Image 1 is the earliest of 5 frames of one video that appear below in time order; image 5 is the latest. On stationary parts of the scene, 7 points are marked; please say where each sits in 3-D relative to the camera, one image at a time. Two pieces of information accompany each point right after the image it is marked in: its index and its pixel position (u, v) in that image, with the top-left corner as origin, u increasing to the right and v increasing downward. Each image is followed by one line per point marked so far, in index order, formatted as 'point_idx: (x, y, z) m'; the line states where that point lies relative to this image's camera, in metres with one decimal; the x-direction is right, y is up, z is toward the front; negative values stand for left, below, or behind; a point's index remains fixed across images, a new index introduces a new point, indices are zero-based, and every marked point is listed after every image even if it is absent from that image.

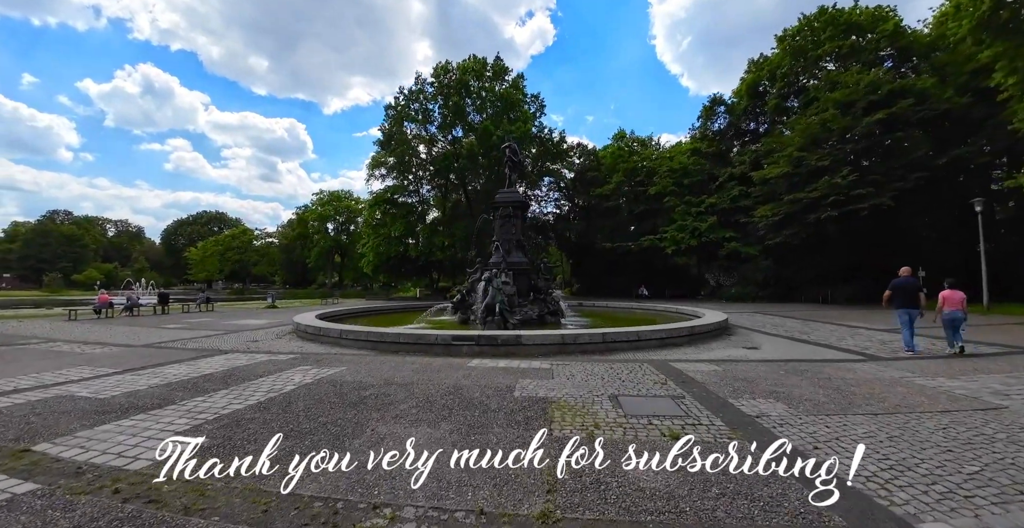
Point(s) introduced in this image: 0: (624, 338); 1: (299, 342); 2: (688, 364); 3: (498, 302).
0: (+2.4, -1.6, +8.9) m
1: (-5.6, -2.1, +10.8) m
2: (+3.3, -1.9, +7.8) m
3: (-0.4, -1.1, +12.5) m
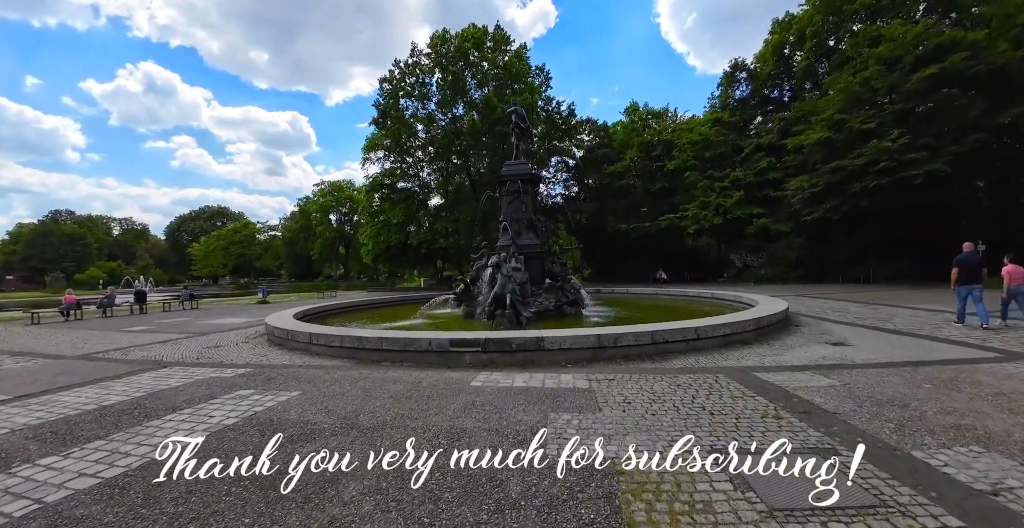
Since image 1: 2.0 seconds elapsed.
0: (+2.7, -1.2, +6.7) m
1: (-5.2, -1.8, +8.7) m
2: (+3.6, -1.5, +5.5) m
3: (-0.1, -0.7, +10.2) m
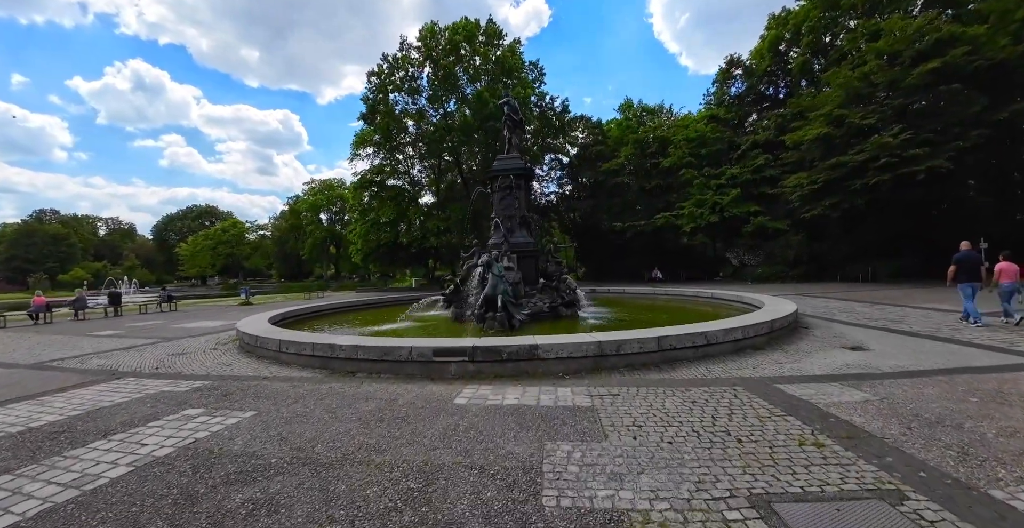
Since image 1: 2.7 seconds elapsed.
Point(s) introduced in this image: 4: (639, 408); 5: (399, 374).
0: (+2.5, -1.1, +6.0) m
1: (-5.4, -1.8, +7.9) m
2: (+3.5, -1.5, +4.9) m
3: (-0.3, -0.7, +9.5) m
4: (+1.2, -1.4, +4.1) m
5: (-1.5, -1.5, +5.6) m
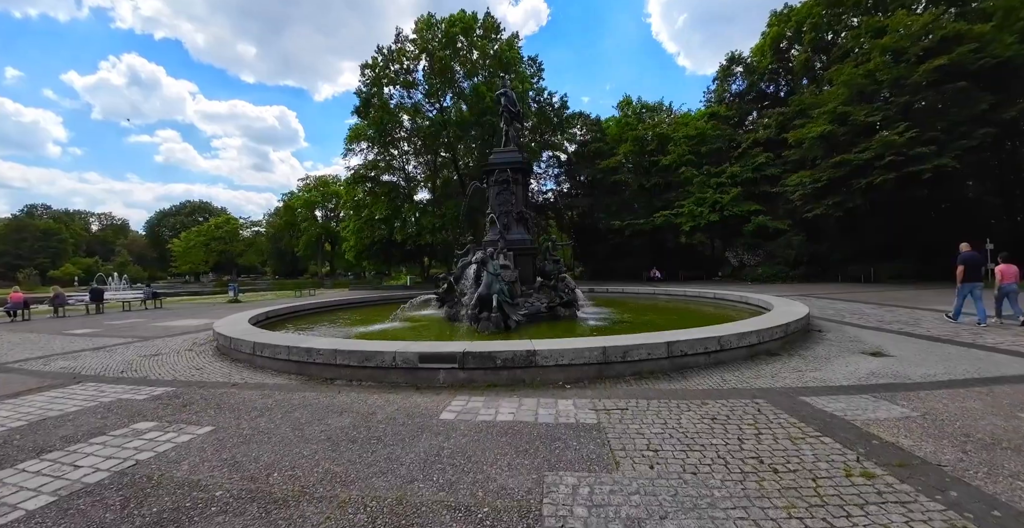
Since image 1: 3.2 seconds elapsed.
0: (+2.5, -1.1, +5.5) m
1: (-5.5, -1.7, +7.4) m
2: (+3.4, -1.5, +4.3) m
3: (-0.4, -0.6, +9.0) m
4: (+1.2, -1.4, +3.6) m
5: (-1.6, -1.4, +5.1) m
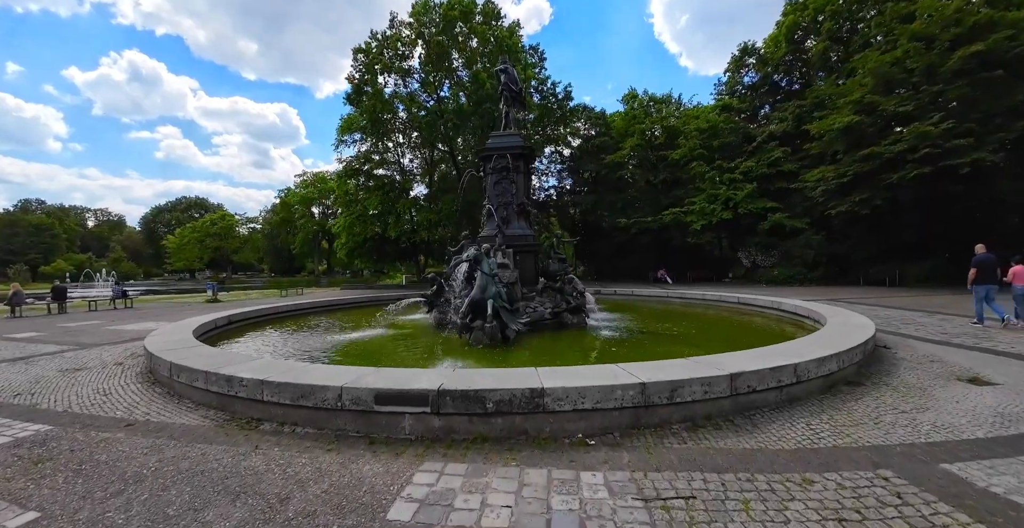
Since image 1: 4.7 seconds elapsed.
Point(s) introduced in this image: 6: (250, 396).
0: (+2.4, -1.1, +4.0) m
1: (-5.5, -1.6, +5.8) m
2: (+3.4, -1.5, +2.8) m
3: (-0.4, -0.6, +7.5) m
4: (+1.2, -1.4, +2.0) m
5: (-1.6, -1.4, +3.6) m
6: (-2.5, -1.2, +3.9) m
